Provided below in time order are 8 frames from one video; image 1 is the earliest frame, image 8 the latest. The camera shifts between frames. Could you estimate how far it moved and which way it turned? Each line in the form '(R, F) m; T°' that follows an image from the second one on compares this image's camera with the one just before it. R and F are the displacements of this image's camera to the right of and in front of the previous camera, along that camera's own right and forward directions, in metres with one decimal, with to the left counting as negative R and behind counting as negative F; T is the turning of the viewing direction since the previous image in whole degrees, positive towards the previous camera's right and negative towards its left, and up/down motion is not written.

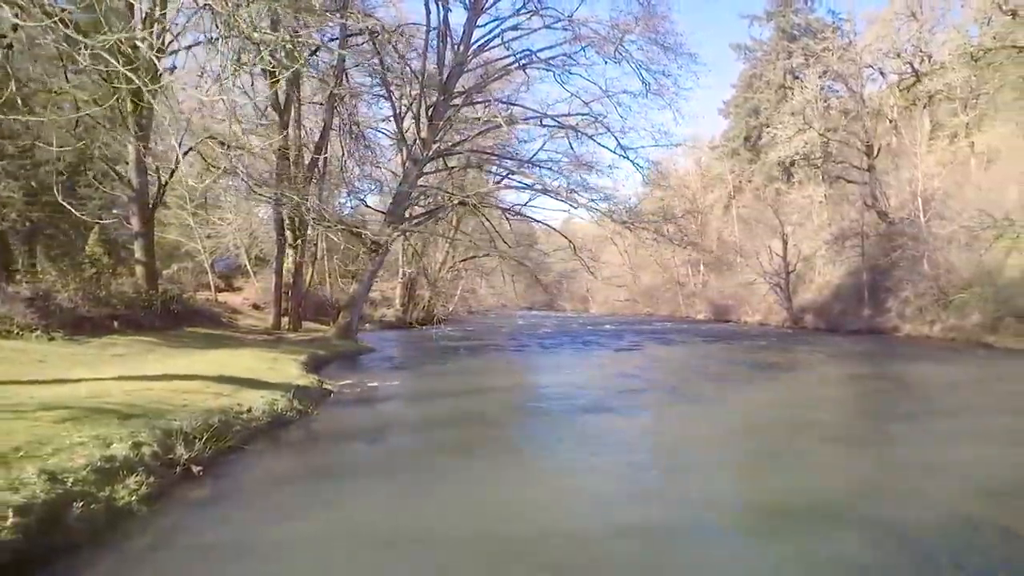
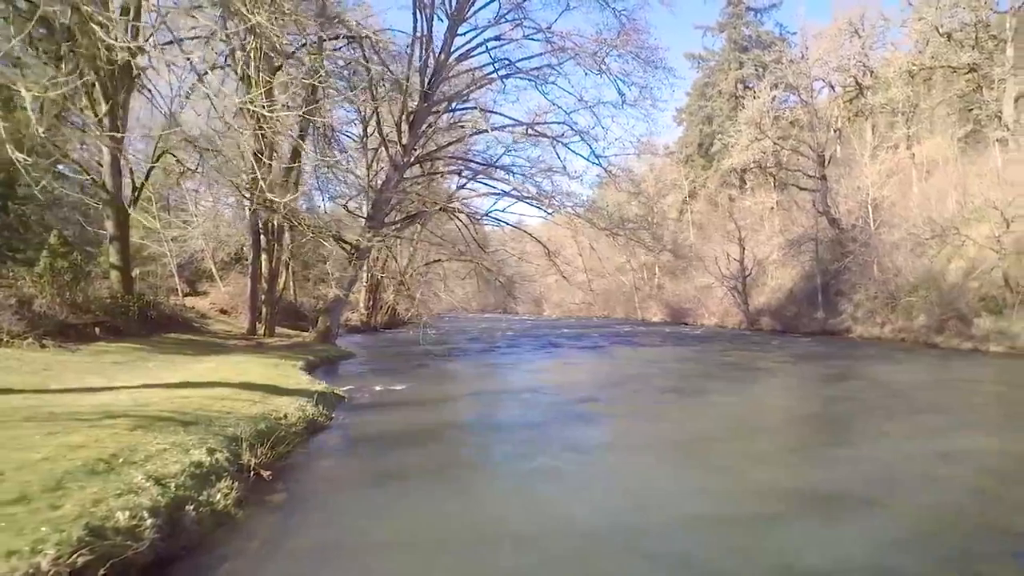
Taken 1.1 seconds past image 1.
(-0.7, -0.3) m; +4°
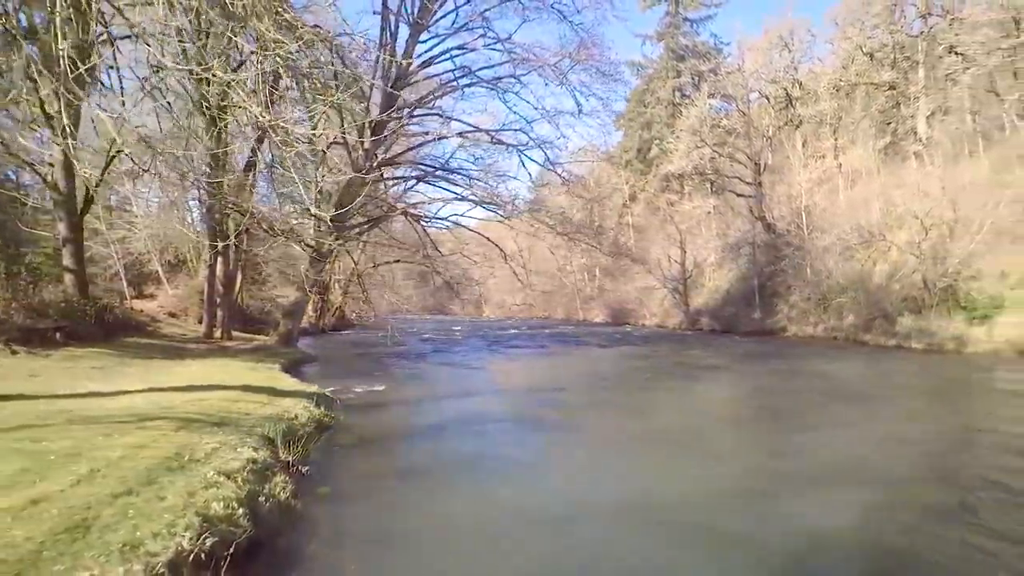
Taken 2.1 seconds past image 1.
(-0.6, -0.5) m; +5°
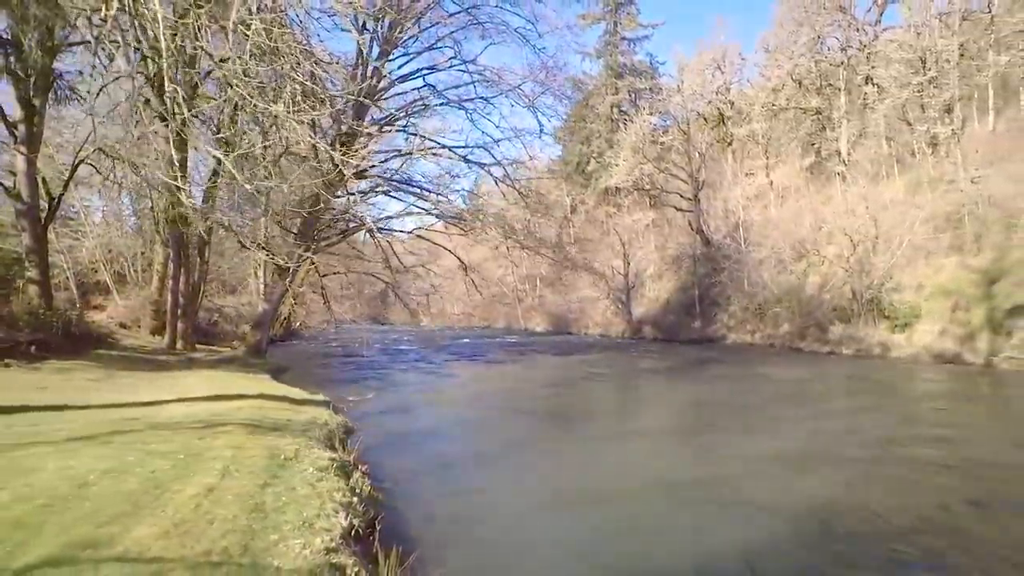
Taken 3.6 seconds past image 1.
(-0.9, -0.7) m; +5°
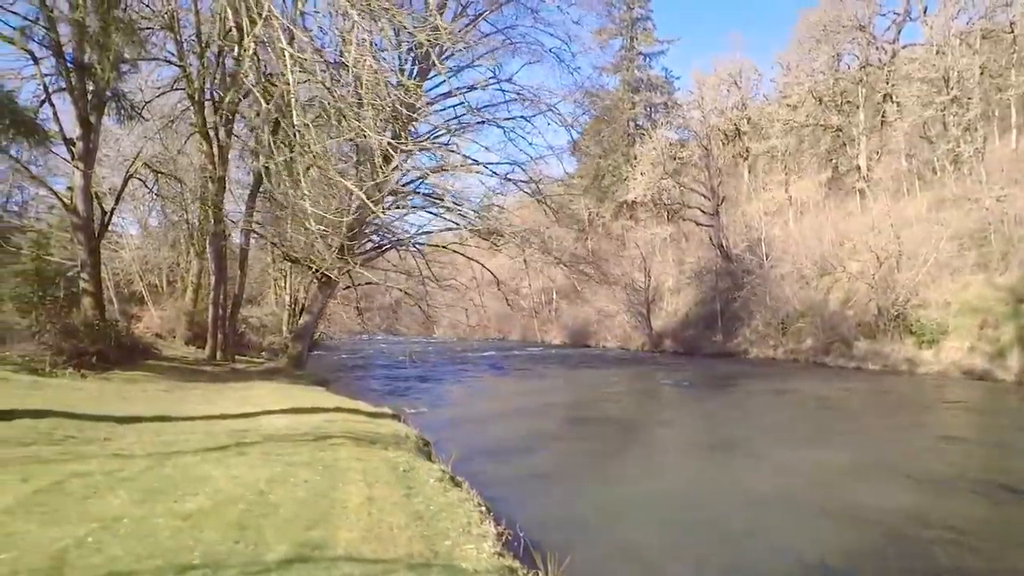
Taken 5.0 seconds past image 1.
(-0.7, -0.4) m; 0°
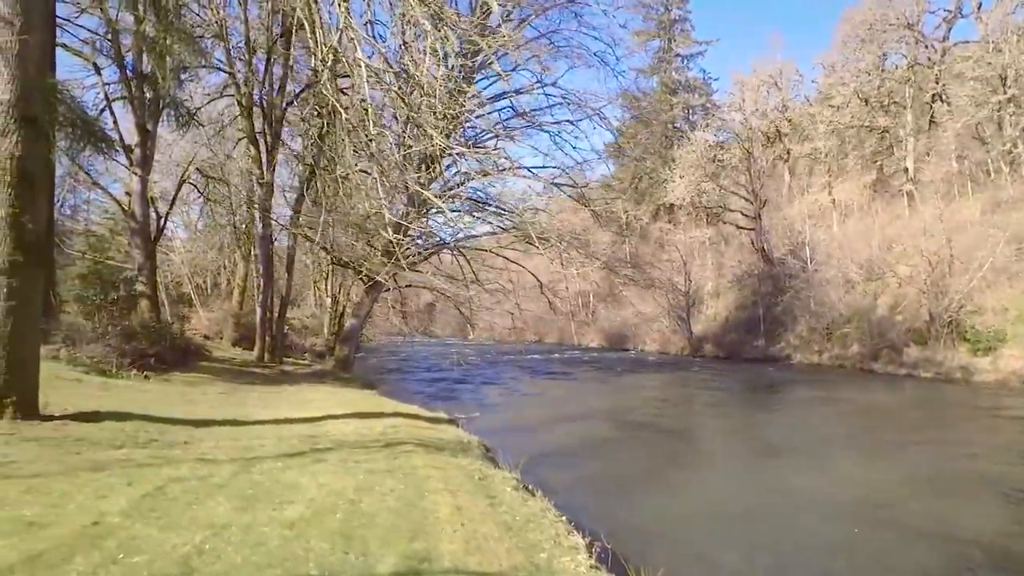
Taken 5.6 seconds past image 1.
(-0.3, 0.0) m; -2°
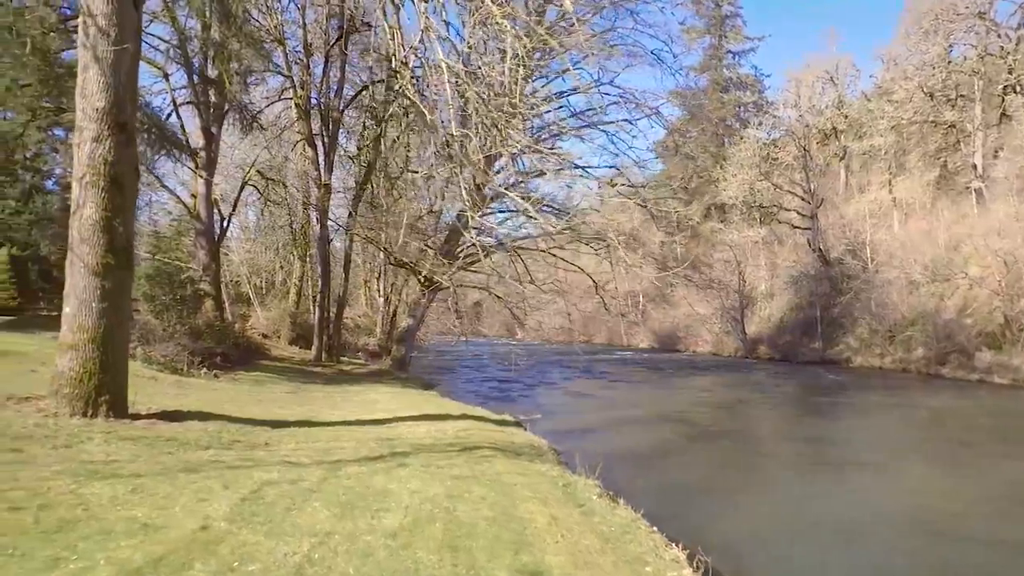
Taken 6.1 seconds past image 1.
(-0.3, +0.1) m; -3°
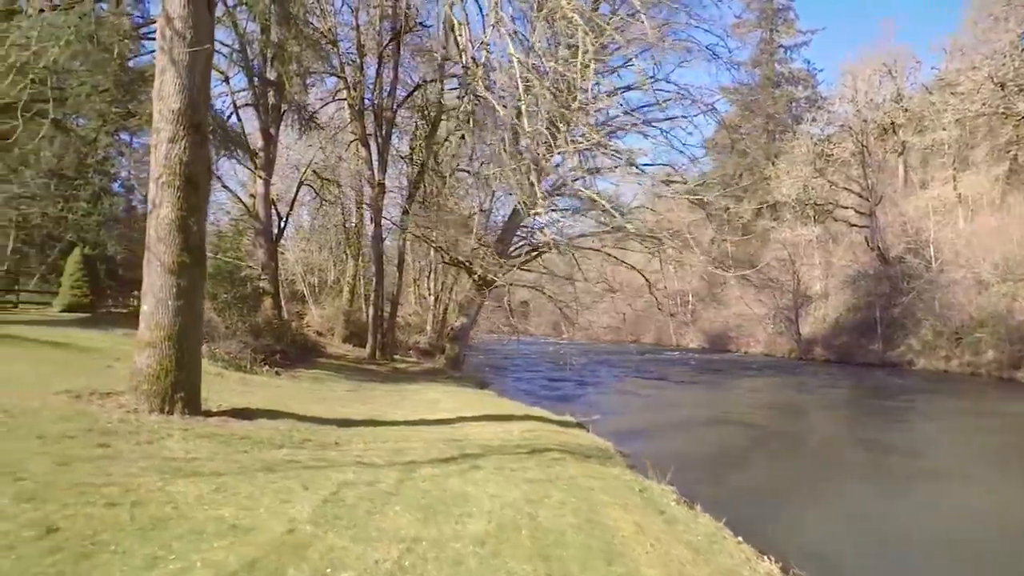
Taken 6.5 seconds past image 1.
(-0.2, +0.1) m; -3°
